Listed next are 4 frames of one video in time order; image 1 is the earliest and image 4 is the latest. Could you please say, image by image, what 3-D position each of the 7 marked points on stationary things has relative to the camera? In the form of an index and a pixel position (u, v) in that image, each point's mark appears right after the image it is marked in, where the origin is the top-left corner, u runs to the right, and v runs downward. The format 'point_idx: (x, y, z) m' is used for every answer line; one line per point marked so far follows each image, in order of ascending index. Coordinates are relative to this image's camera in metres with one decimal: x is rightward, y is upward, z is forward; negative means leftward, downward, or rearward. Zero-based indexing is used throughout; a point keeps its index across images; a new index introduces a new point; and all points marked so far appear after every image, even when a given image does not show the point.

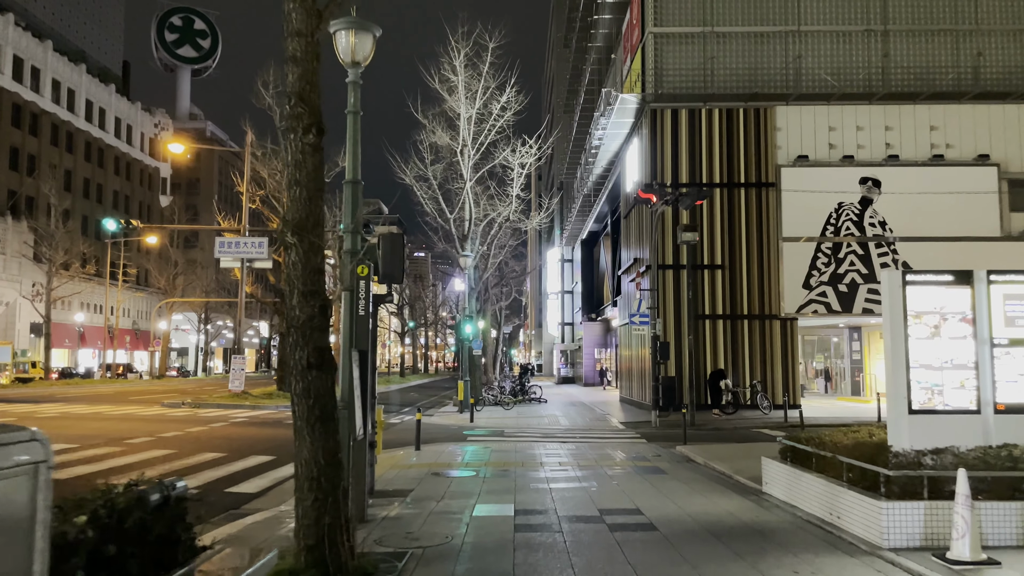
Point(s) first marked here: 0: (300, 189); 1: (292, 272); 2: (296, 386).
0: (-1.6, +0.8, +6.4) m
1: (-1.7, +0.1, +6.3) m
2: (-1.6, -0.8, +6.2) m
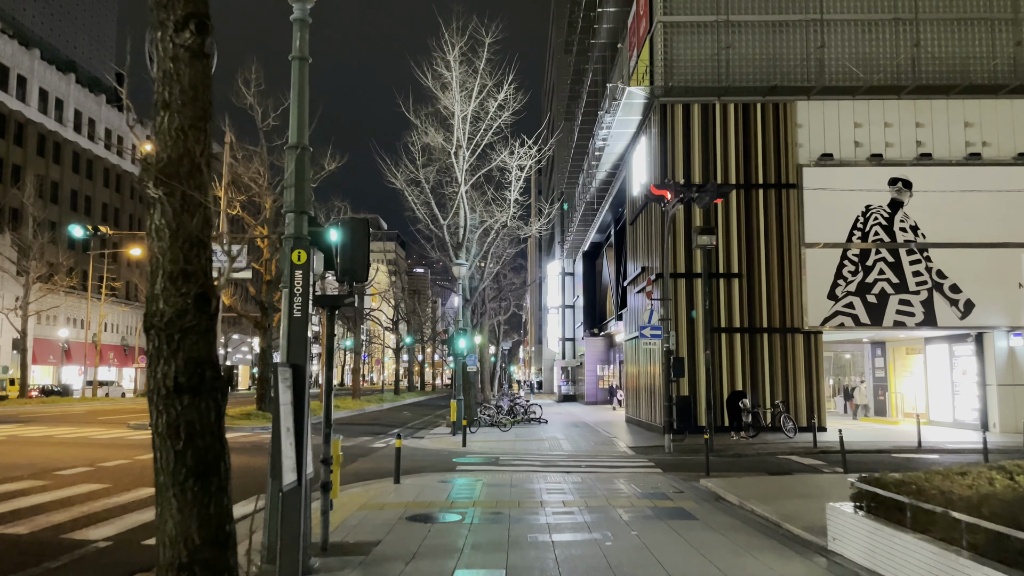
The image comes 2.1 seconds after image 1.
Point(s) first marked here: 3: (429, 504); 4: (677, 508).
0: (-1.7, +0.9, +4.2) m
1: (-1.8, +0.2, +4.1) m
2: (-1.7, -0.6, +4.0) m
3: (-1.1, -2.9, +11.2) m
4: (+2.1, -2.9, +10.7) m
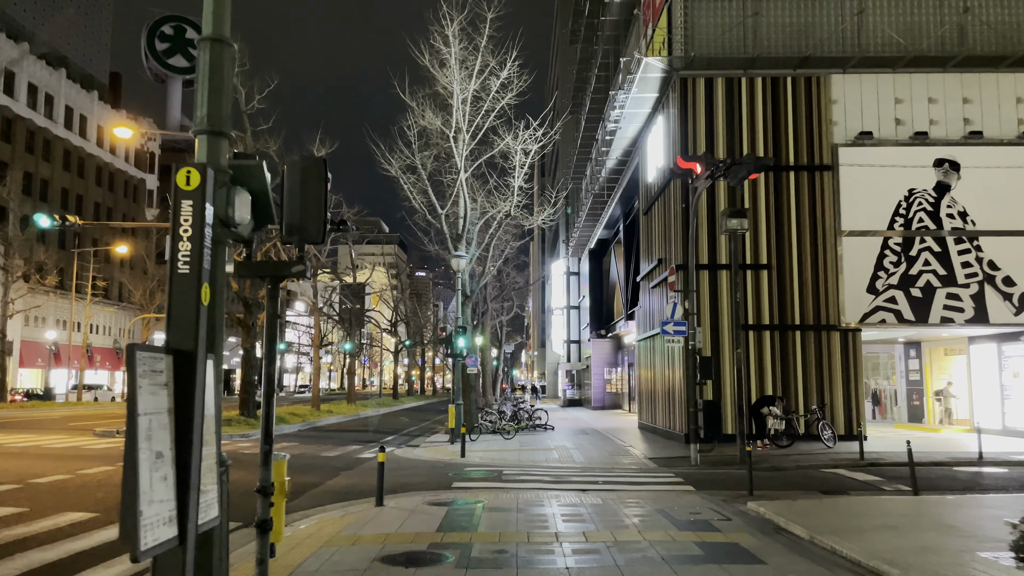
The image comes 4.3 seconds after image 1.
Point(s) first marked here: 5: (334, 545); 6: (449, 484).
0: (-1.7, +1.2, +1.8) m
1: (-1.7, +0.5, +1.8) m
2: (-1.7, -0.3, +1.7) m
3: (-1.0, -2.7, +8.8) m
4: (+2.2, -2.6, +8.3) m
5: (-1.8, -2.7, +8.6) m
6: (-1.0, -3.3, +13.7) m
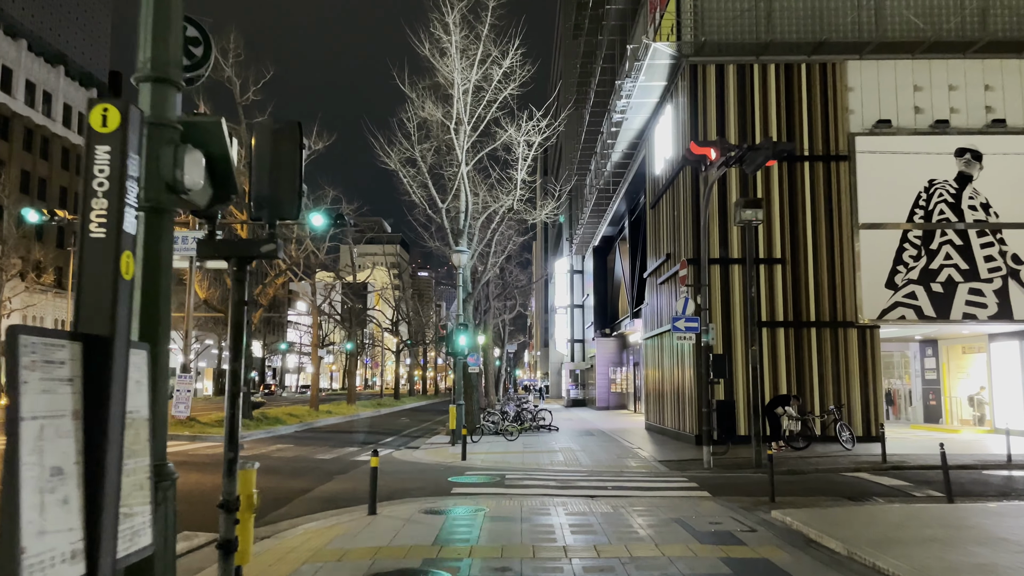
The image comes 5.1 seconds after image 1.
0: (-1.7, +1.3, +1.0) m
1: (-1.7, +0.6, +0.9) m
2: (-1.7, -0.2, +0.8) m
3: (-1.0, -2.6, +8.0) m
4: (+2.3, -2.5, +7.5) m
5: (-1.8, -2.6, +7.7) m
6: (-1.0, -3.1, +12.9) m
